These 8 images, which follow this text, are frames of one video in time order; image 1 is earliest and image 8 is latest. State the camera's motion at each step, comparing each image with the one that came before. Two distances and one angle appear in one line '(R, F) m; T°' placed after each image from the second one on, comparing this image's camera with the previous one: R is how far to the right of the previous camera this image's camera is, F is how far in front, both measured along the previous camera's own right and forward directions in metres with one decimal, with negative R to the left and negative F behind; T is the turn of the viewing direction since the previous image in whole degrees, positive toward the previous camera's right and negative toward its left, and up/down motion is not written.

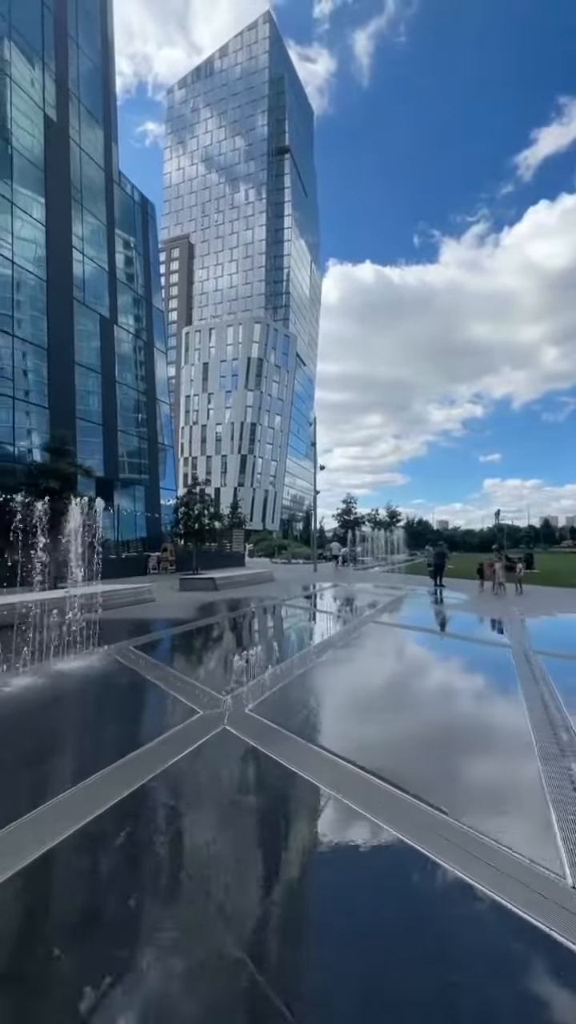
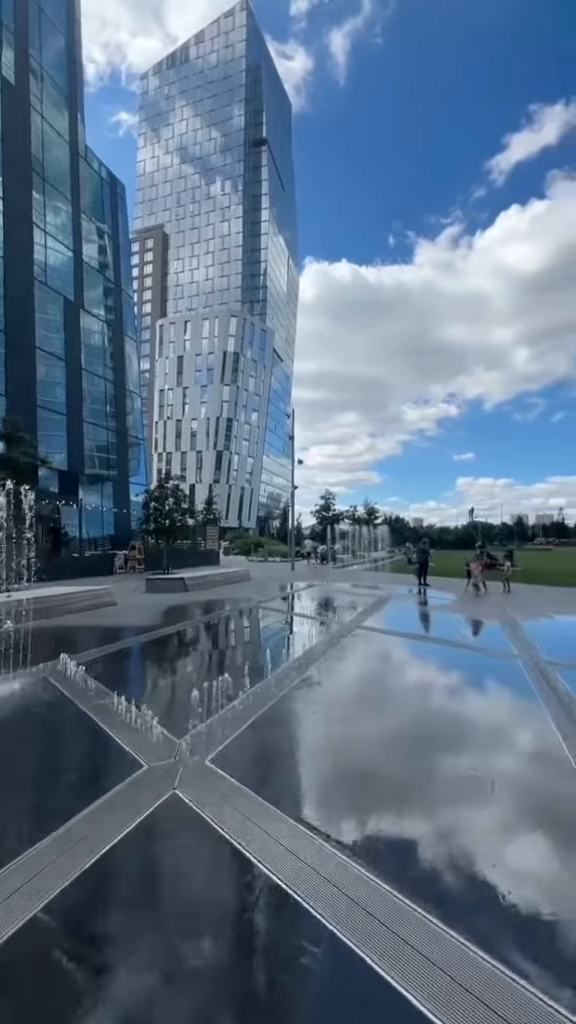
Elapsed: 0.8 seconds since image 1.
(0.0, +0.6) m; +3°
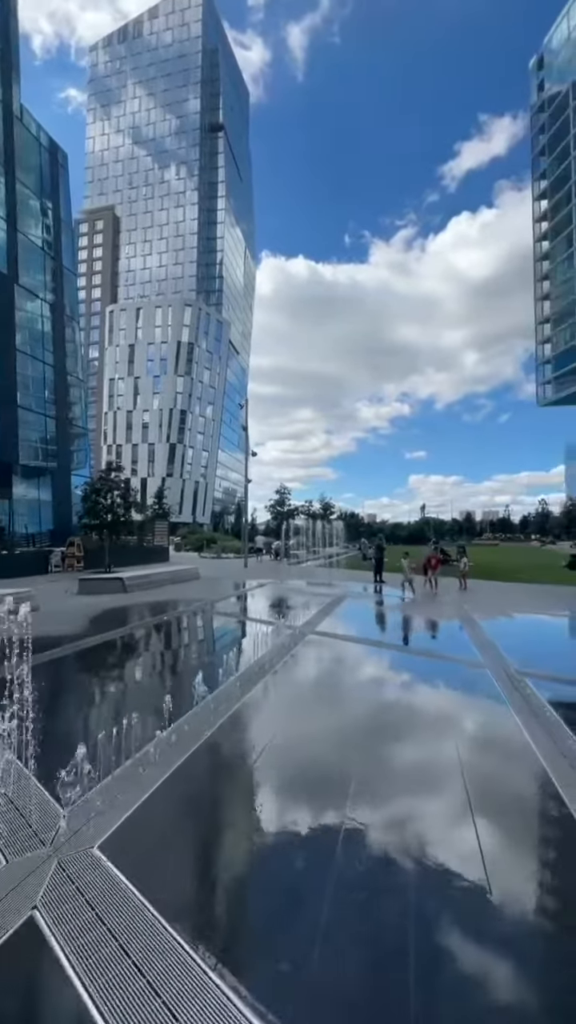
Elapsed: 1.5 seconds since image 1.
(+0.1, +0.5) m; +5°
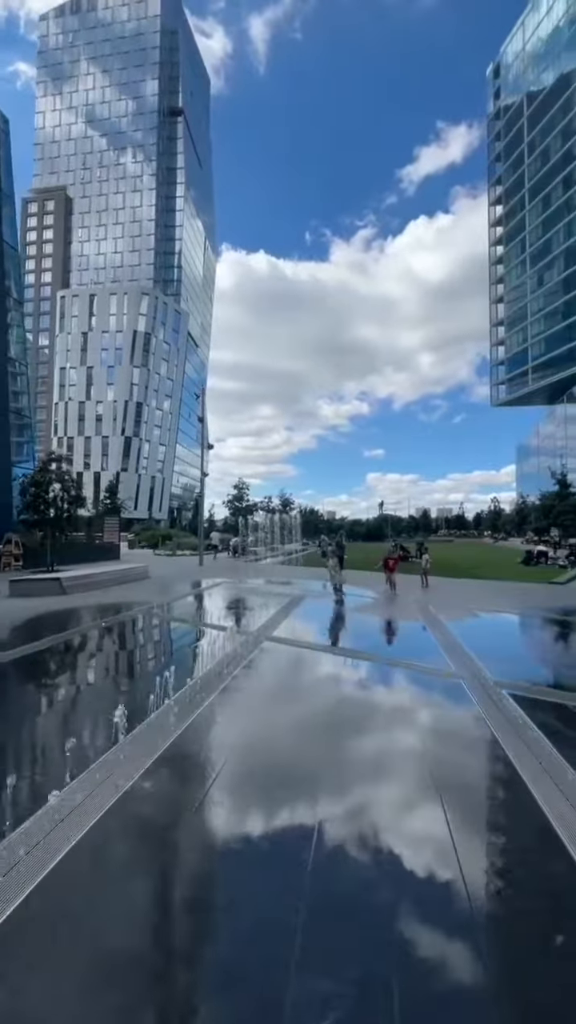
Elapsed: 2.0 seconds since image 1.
(+0.1, +0.4) m; +5°
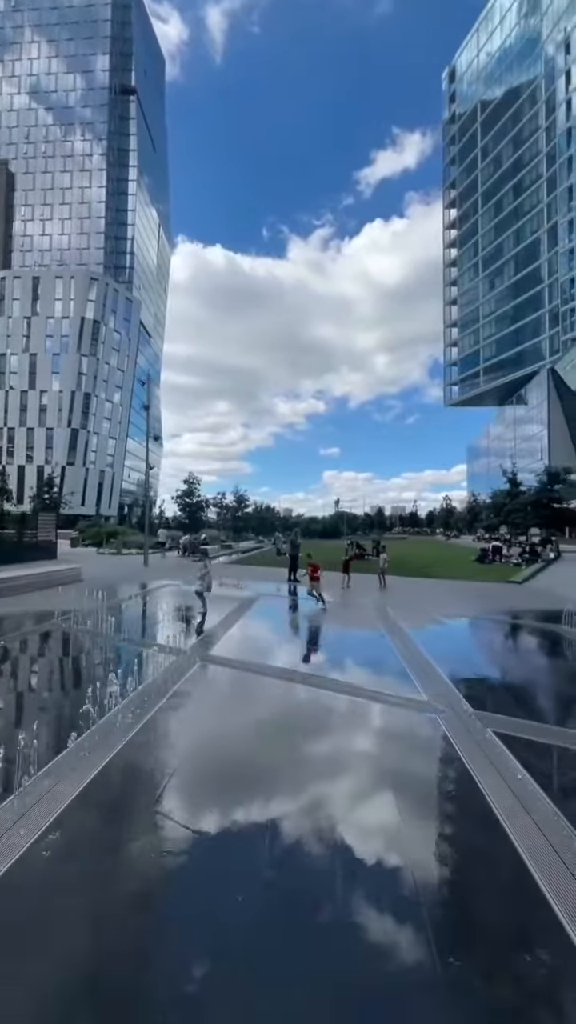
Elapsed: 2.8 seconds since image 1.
(+0.1, +0.6) m; +5°
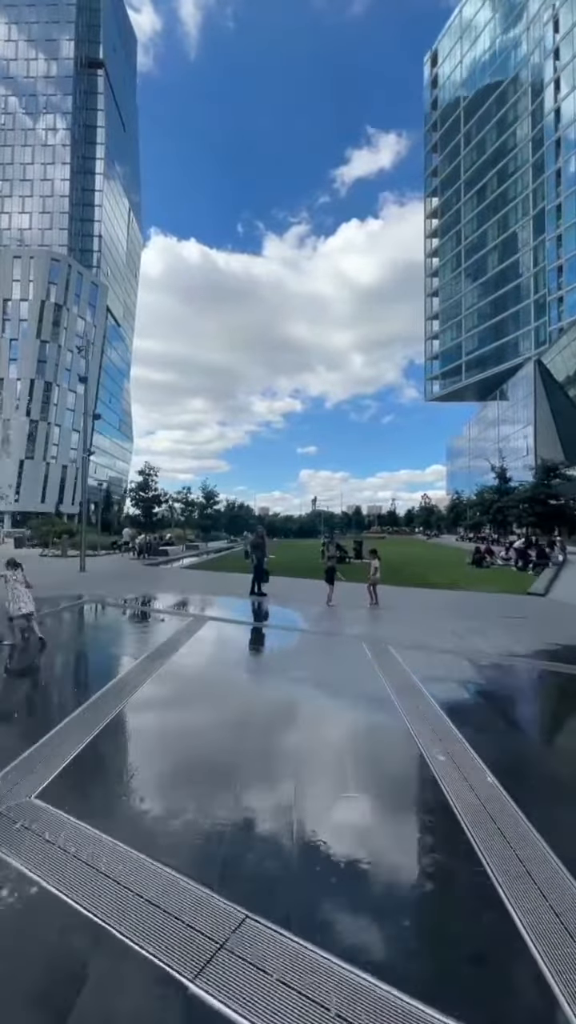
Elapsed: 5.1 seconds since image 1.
(+0.1, +1.8) m; +3°
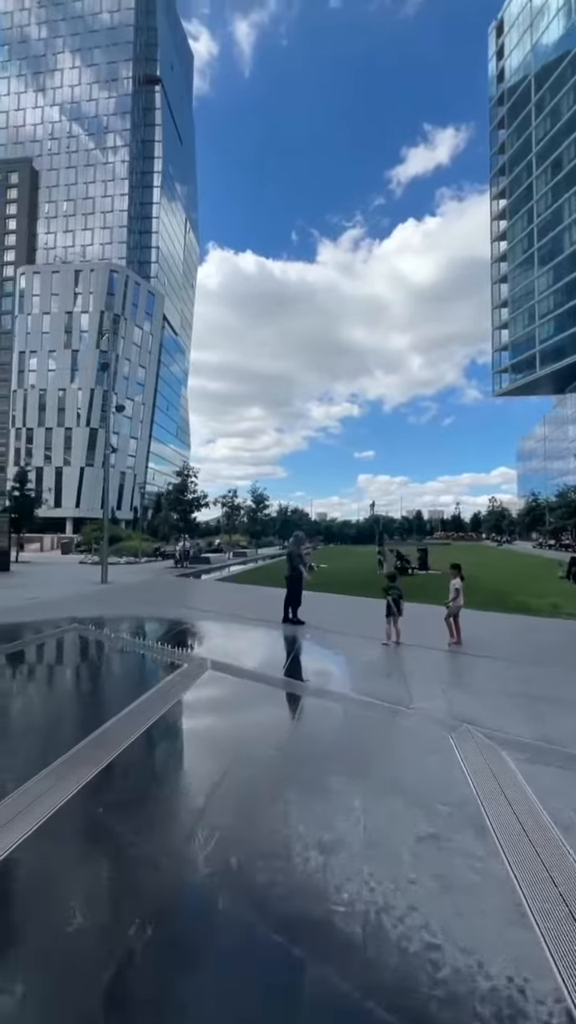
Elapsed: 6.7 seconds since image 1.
(+0.1, +1.5) m; -7°
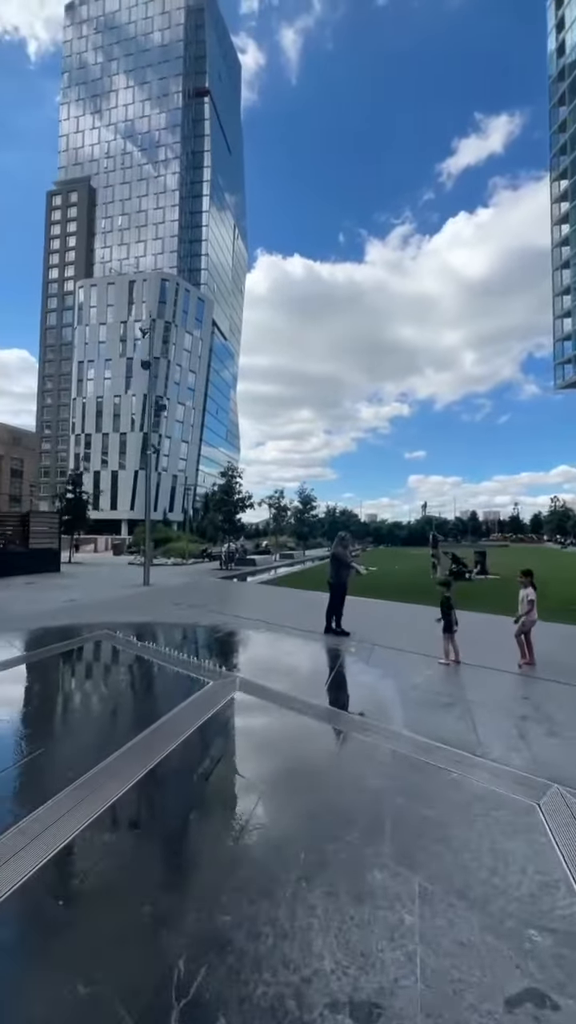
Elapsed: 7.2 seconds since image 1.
(0.0, +0.4) m; -6°
